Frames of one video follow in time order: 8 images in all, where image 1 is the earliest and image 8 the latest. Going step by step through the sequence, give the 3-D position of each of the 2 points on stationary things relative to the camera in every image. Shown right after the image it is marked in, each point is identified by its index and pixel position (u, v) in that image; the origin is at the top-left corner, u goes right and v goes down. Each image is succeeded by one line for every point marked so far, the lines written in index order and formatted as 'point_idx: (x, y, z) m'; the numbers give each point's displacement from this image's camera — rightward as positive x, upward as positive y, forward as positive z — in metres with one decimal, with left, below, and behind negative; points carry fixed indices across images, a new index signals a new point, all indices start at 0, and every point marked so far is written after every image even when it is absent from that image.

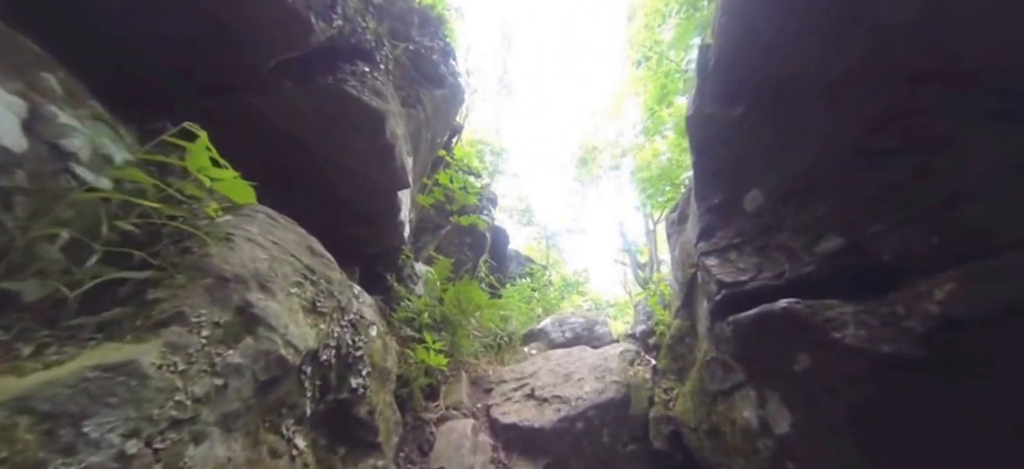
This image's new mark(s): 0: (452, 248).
0: (-1.2, -0.2, +7.8) m
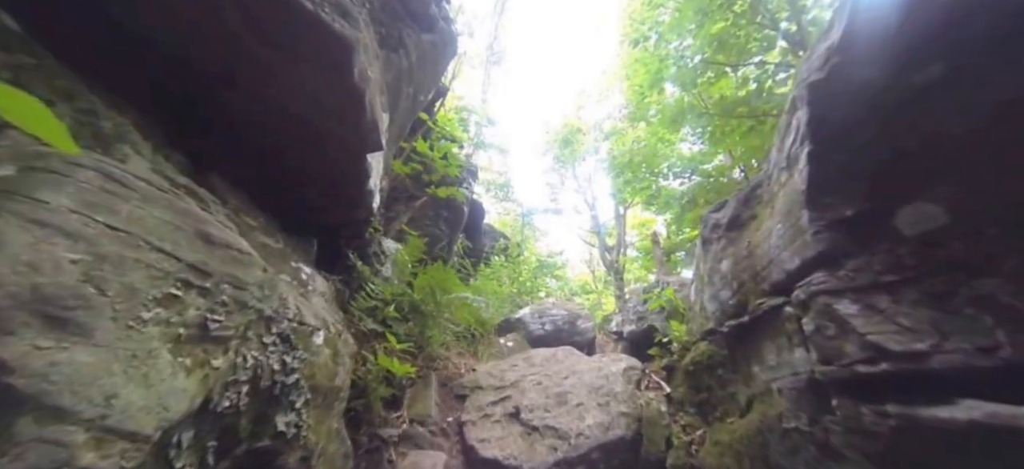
0: (-1.5, +0.2, +7.0) m
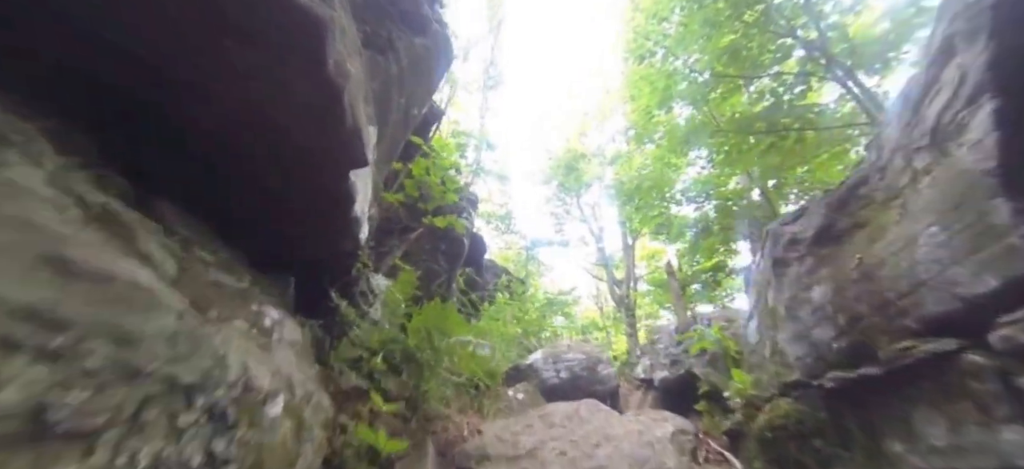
0: (-1.4, -0.4, +6.5) m
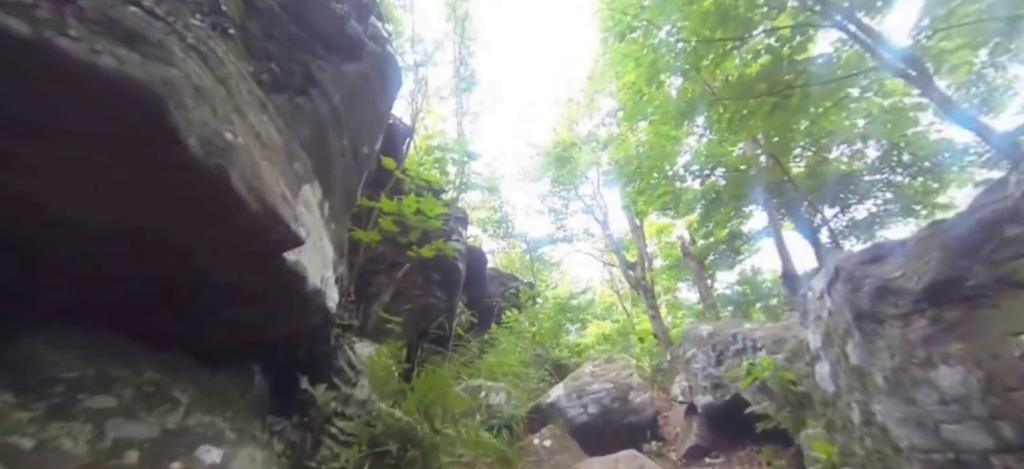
0: (-1.3, -0.8, +5.9) m
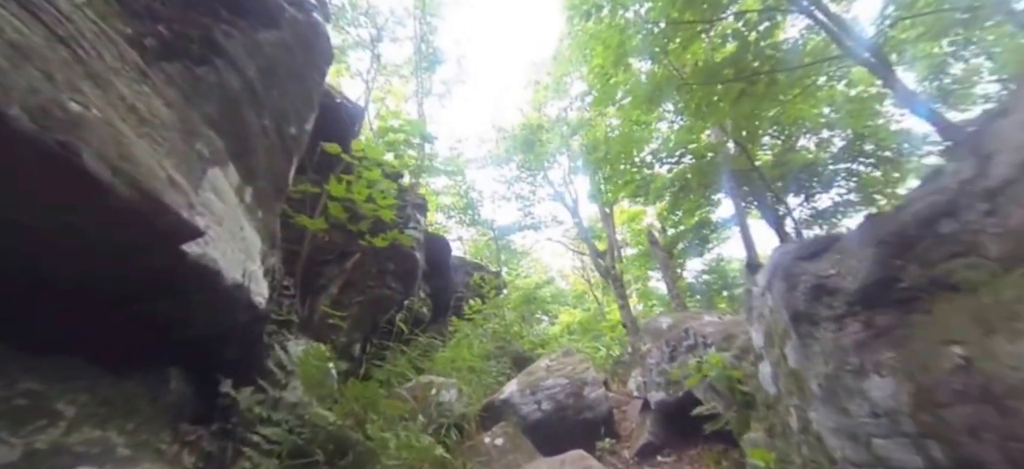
0: (-1.8, -0.6, +5.7) m
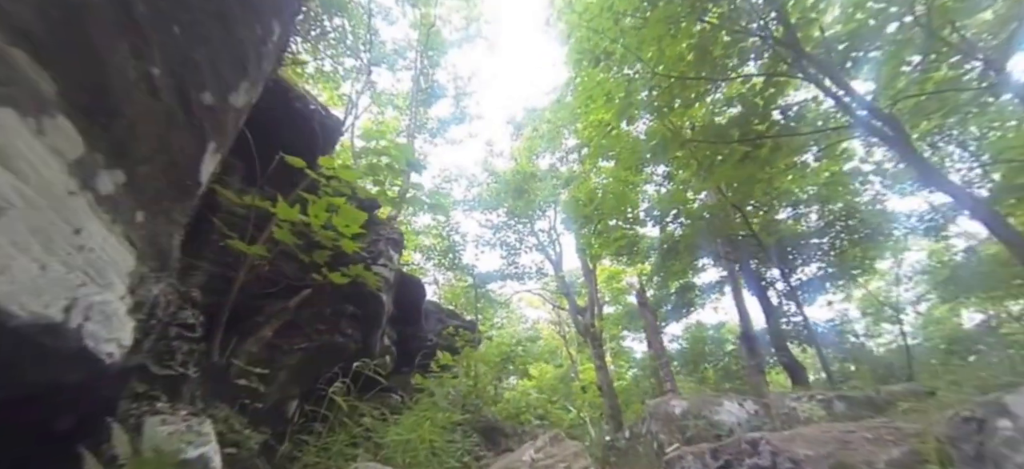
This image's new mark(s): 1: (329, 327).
0: (-2.0, -1.0, +4.6) m
1: (-2.0, -1.0, +4.8) m
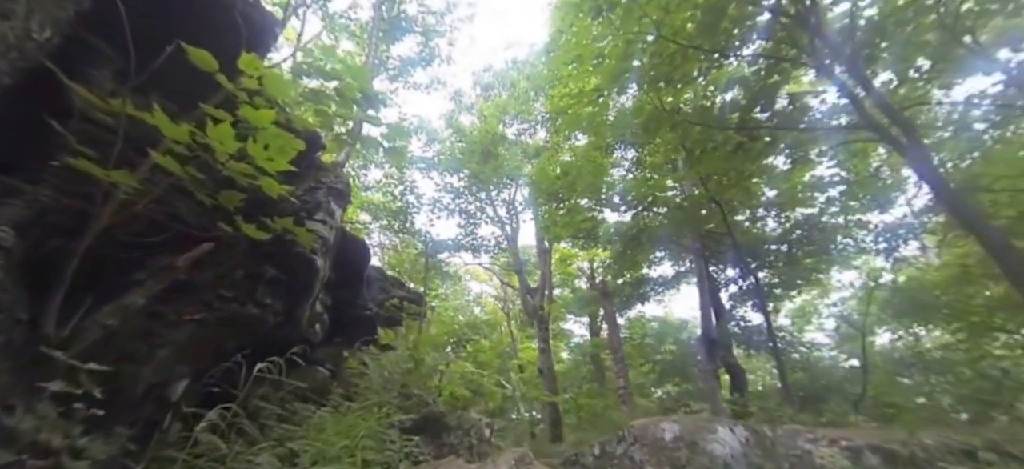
0: (-2.2, -0.5, +3.4) m
1: (-2.2, -0.5, +3.5) m
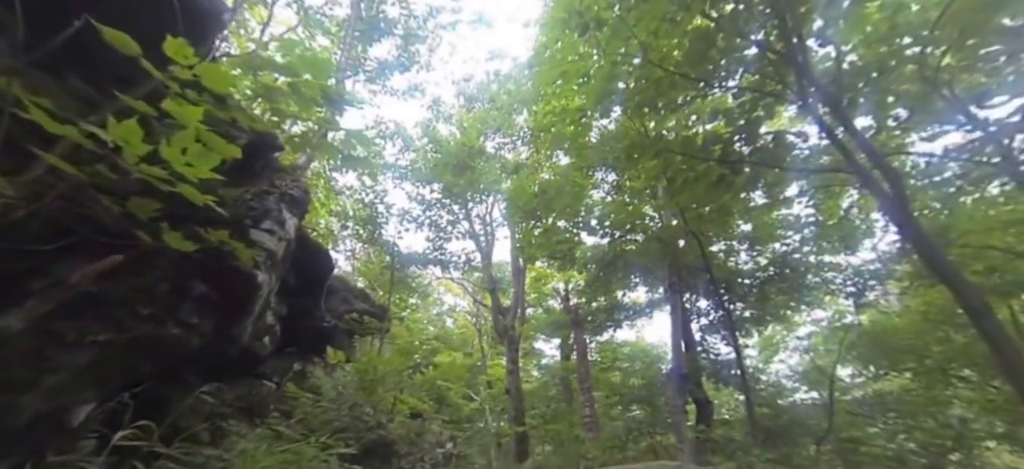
0: (-2.5, -0.6, +3.0) m
1: (-2.5, -0.6, +3.1) m
